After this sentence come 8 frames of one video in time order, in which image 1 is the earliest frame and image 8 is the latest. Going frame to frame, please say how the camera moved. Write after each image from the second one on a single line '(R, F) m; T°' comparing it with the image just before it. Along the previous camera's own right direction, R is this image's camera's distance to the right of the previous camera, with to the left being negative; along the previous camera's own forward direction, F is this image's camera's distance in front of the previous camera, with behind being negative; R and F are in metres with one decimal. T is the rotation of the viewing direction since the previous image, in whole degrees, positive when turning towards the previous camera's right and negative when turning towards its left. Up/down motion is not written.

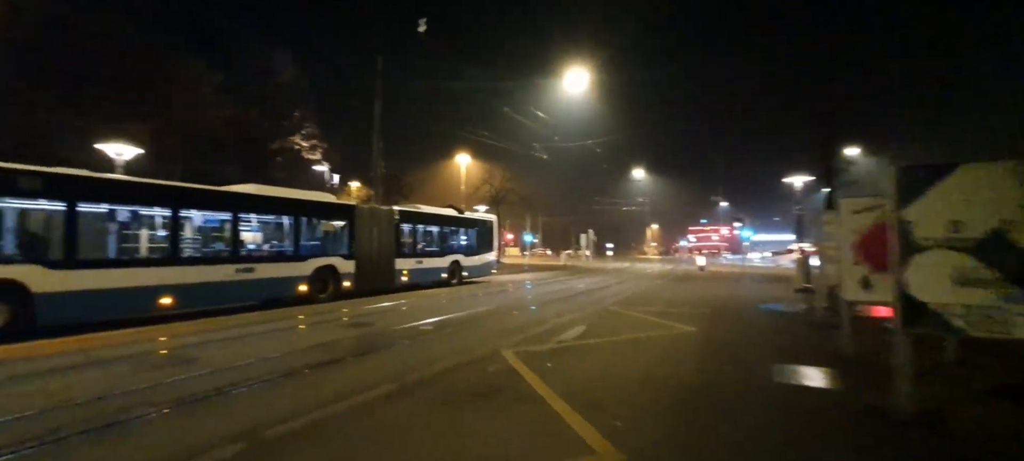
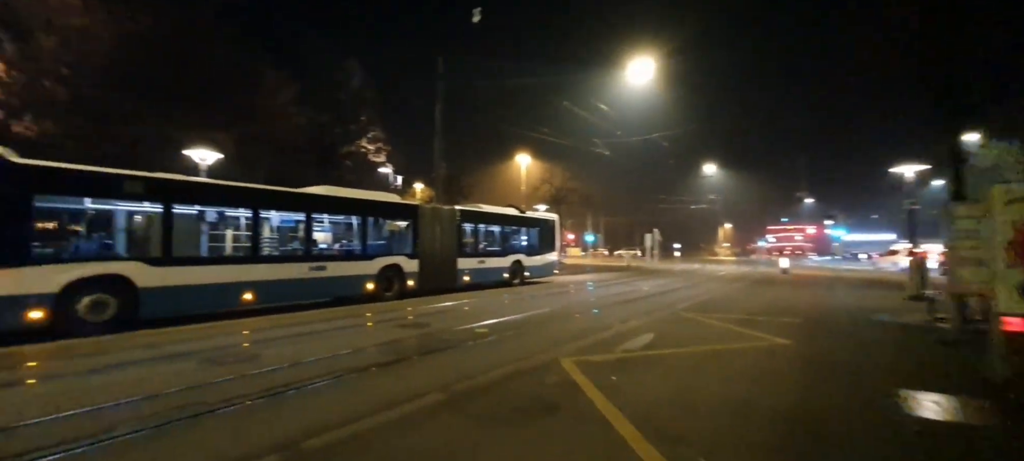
(0.0, +0.3) m; -8°
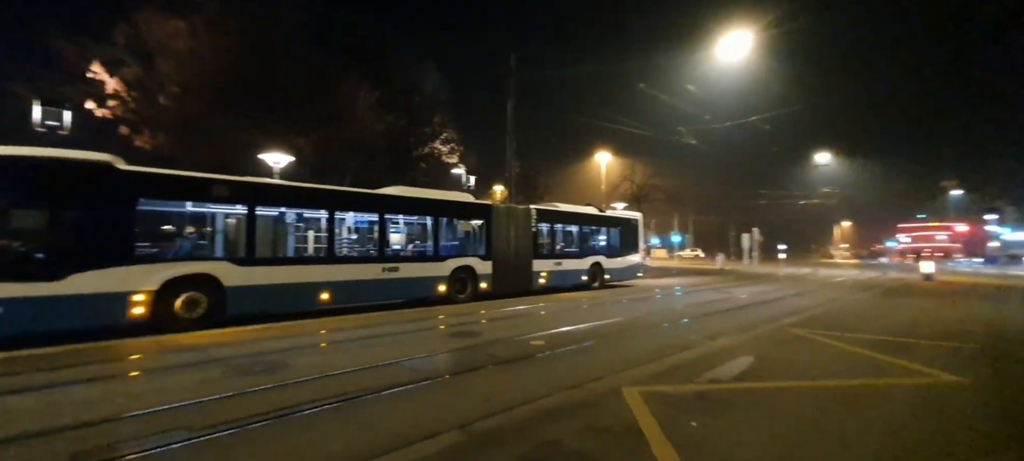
(+0.3, +0.9) m; -10°
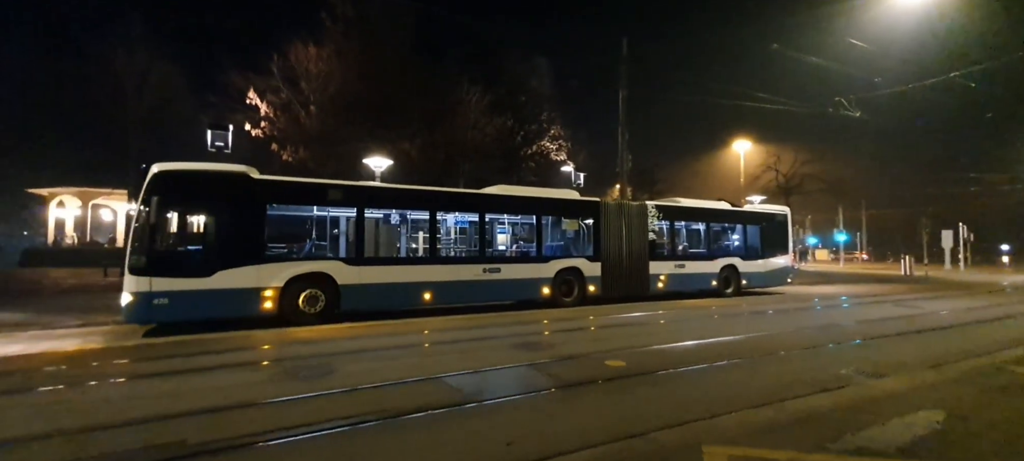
(+0.6, +1.0) m; -16°
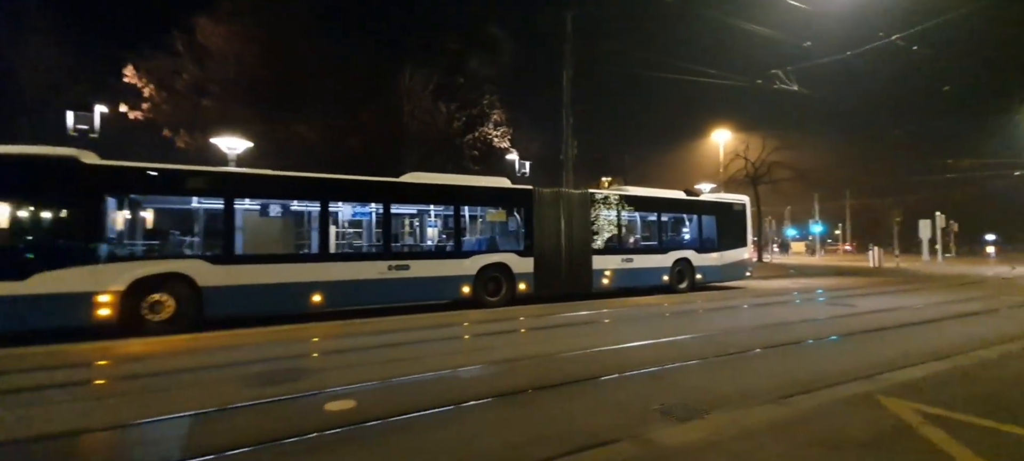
(+2.0, +1.3) m; +1°
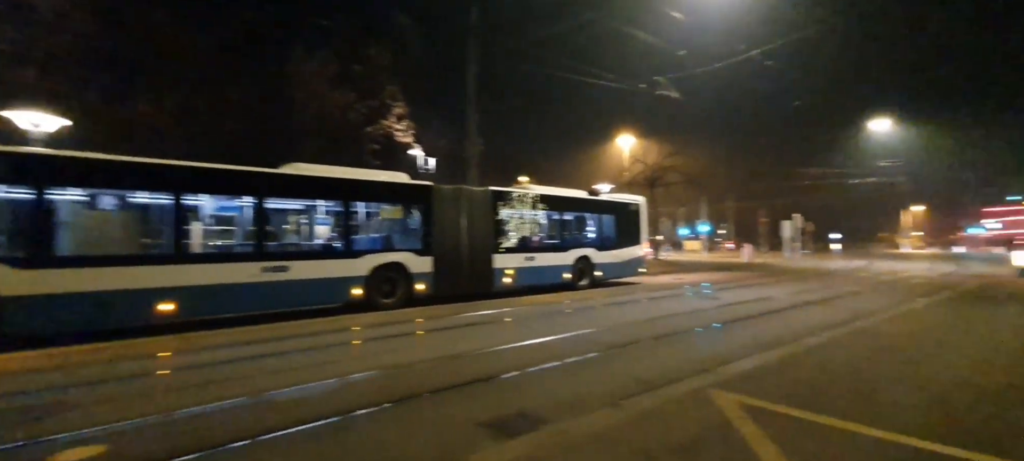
(+0.4, +0.3) m; +10°
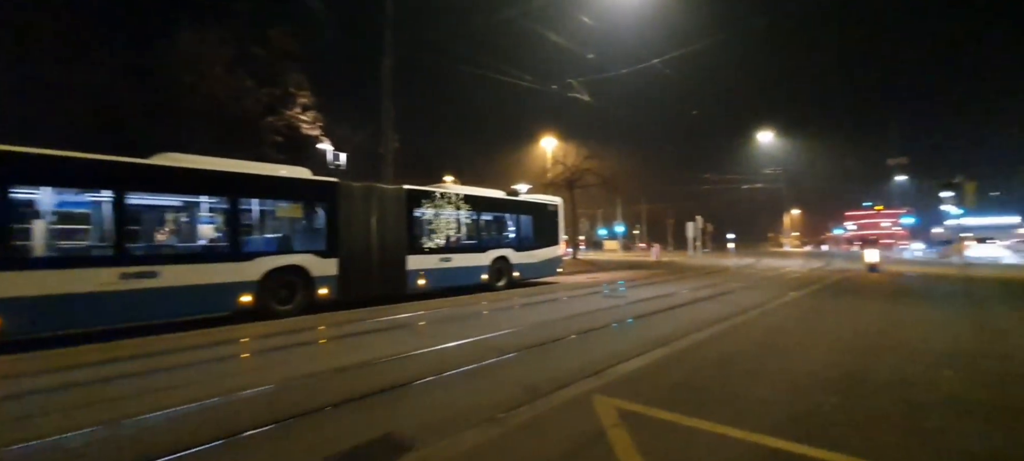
(+0.4, +0.3) m; +9°
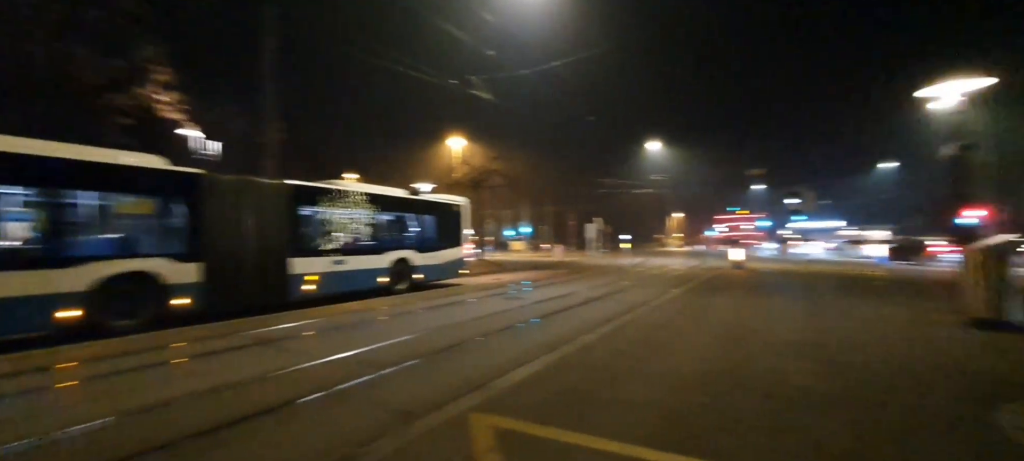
(+0.3, +0.5) m; +11°
